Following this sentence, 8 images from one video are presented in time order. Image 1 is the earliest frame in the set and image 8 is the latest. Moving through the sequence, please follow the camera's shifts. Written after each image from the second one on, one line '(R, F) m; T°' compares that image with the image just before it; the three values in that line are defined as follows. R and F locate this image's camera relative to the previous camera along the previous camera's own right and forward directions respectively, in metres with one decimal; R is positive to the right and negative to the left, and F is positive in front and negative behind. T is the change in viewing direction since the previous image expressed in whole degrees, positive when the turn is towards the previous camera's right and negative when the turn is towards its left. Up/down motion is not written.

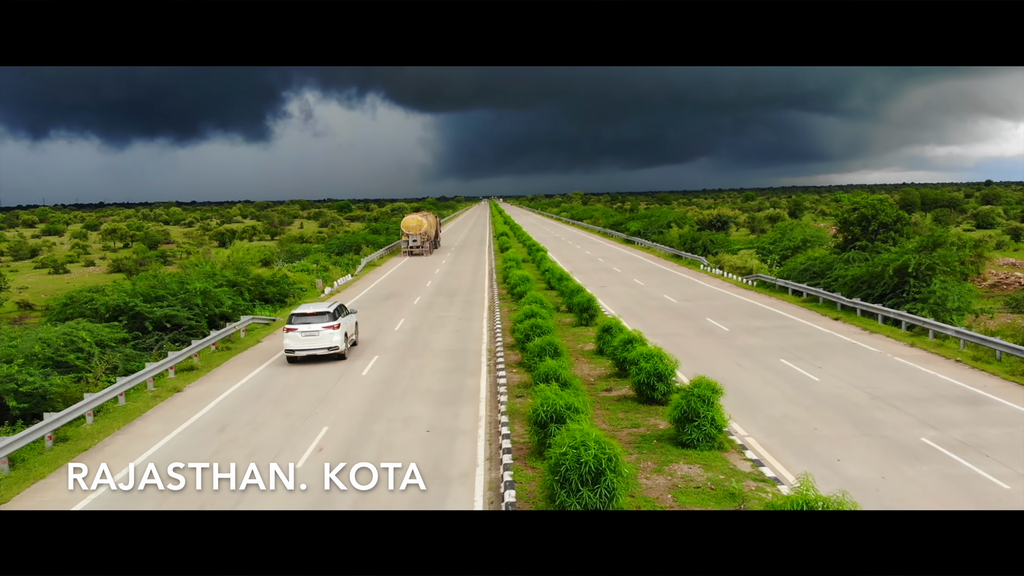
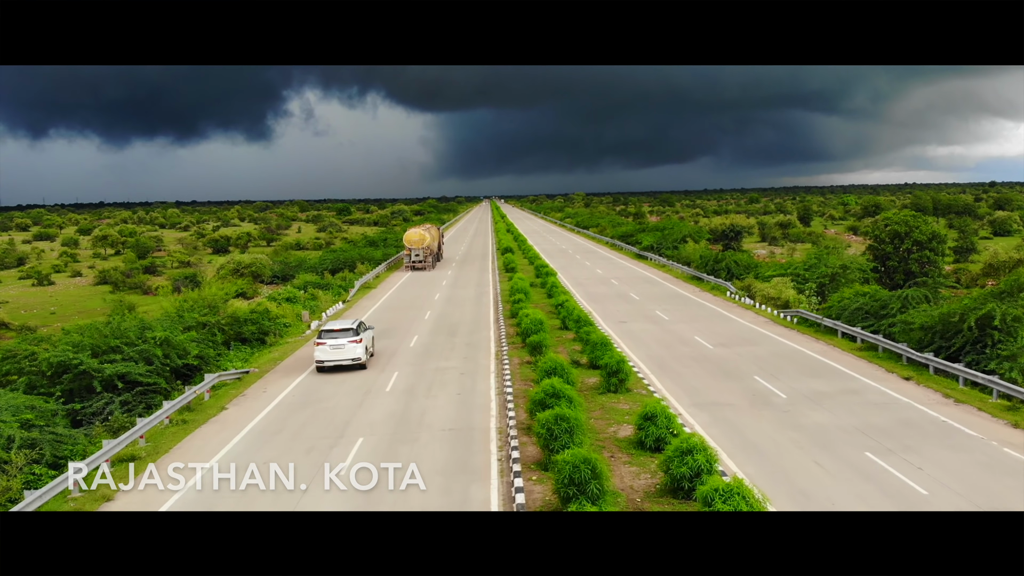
(-0.2, +2.3) m; 0°
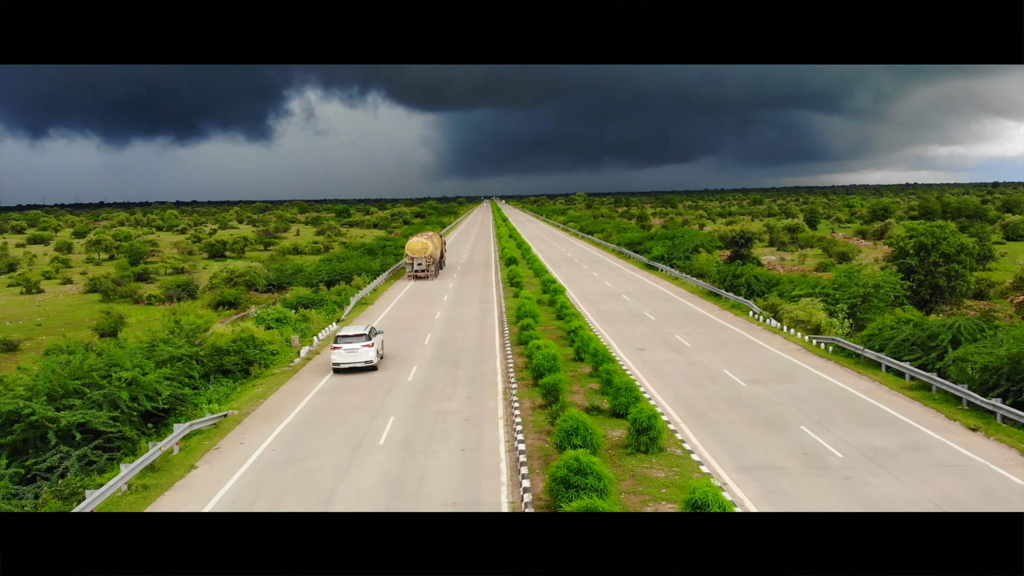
(-0.1, +1.6) m; 0°
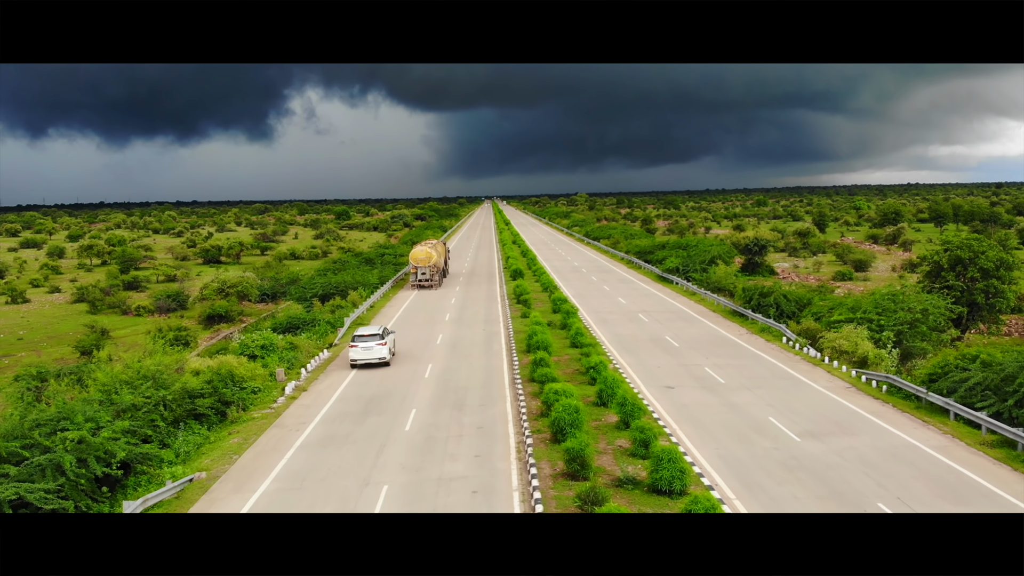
(-0.2, +2.0) m; 0°
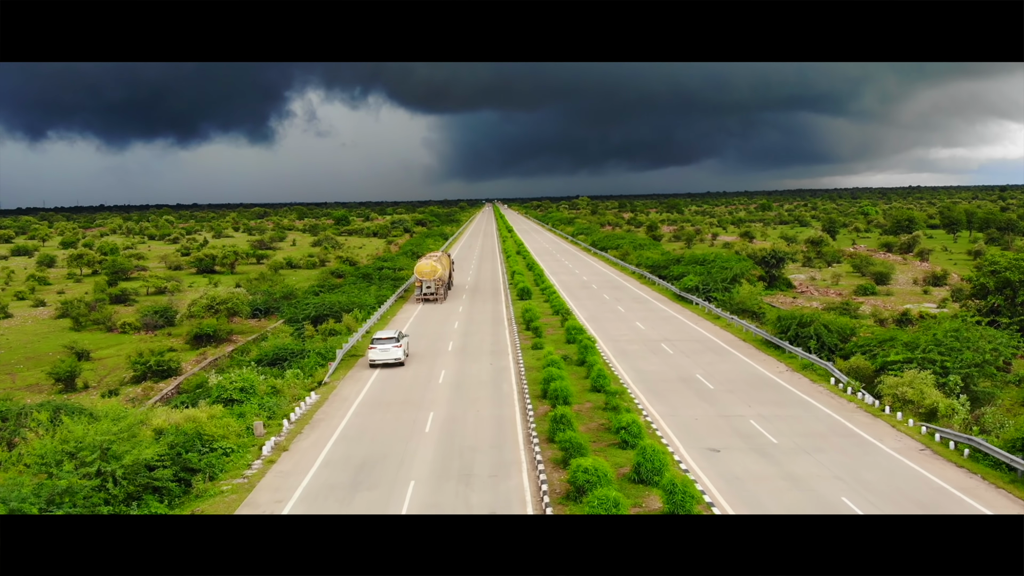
(-0.2, +2.3) m; 0°
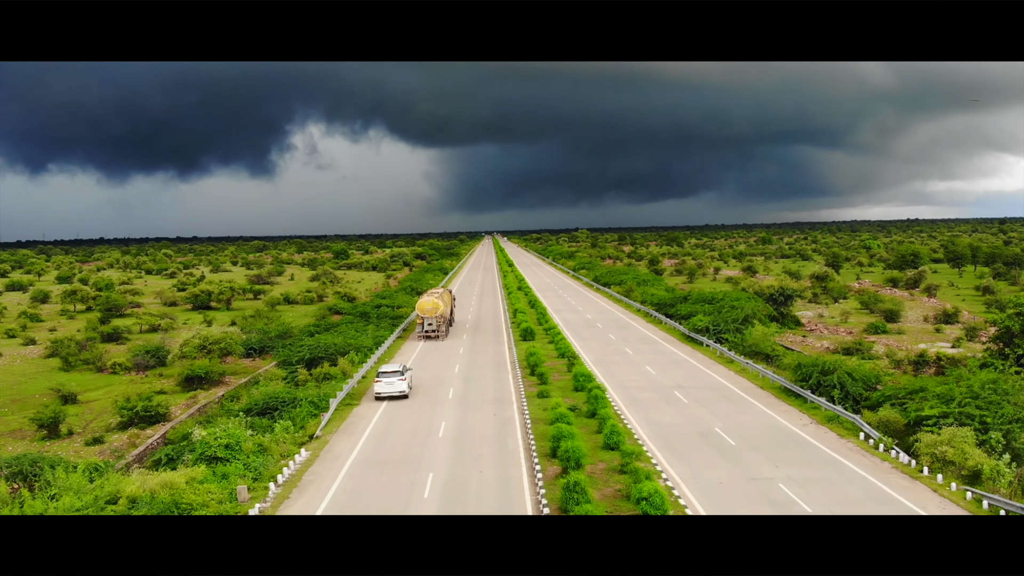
(-0.1, +1.1) m; 0°
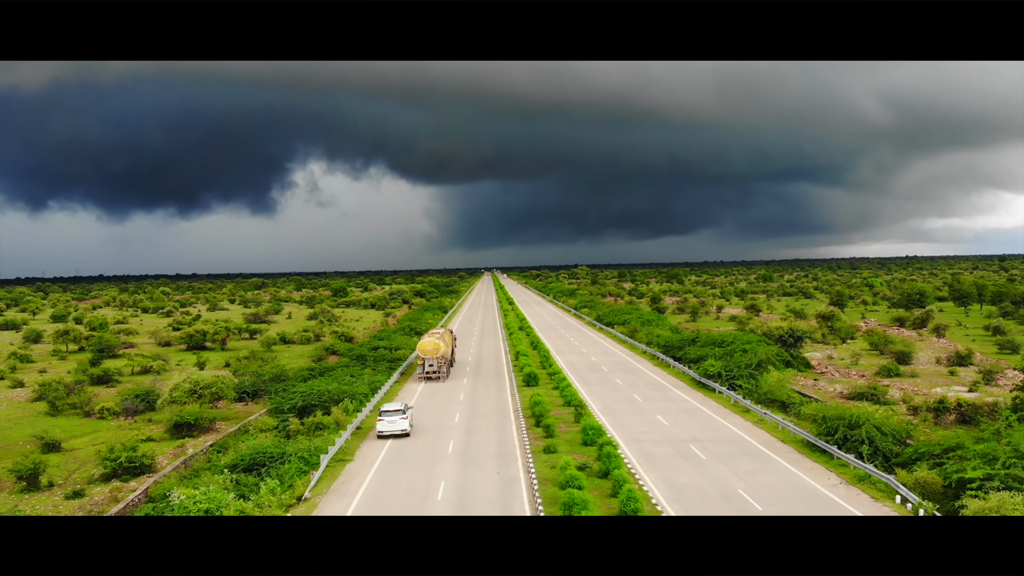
(-0.1, +1.2) m; 0°
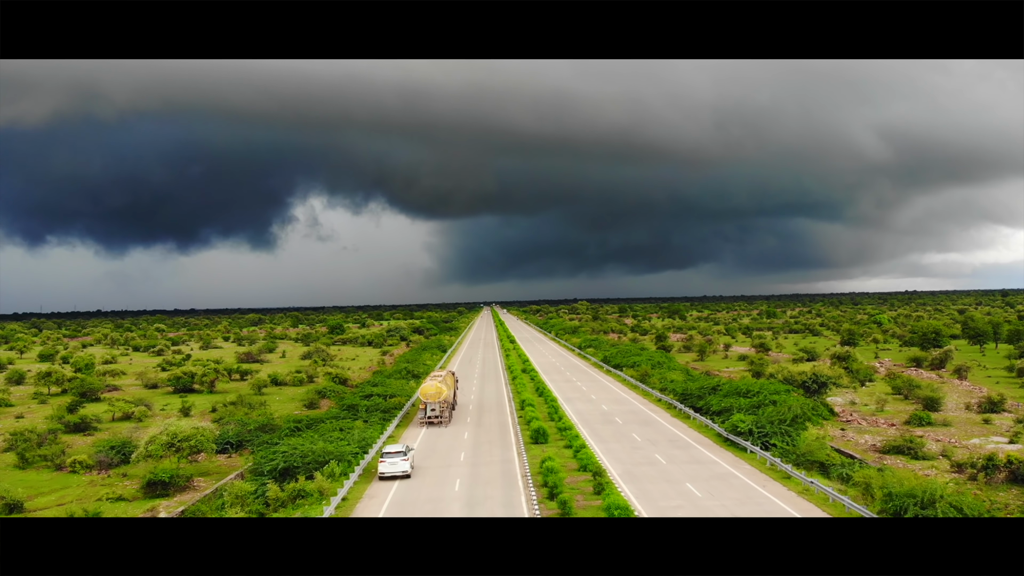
(-0.2, +2.7) m; 0°
